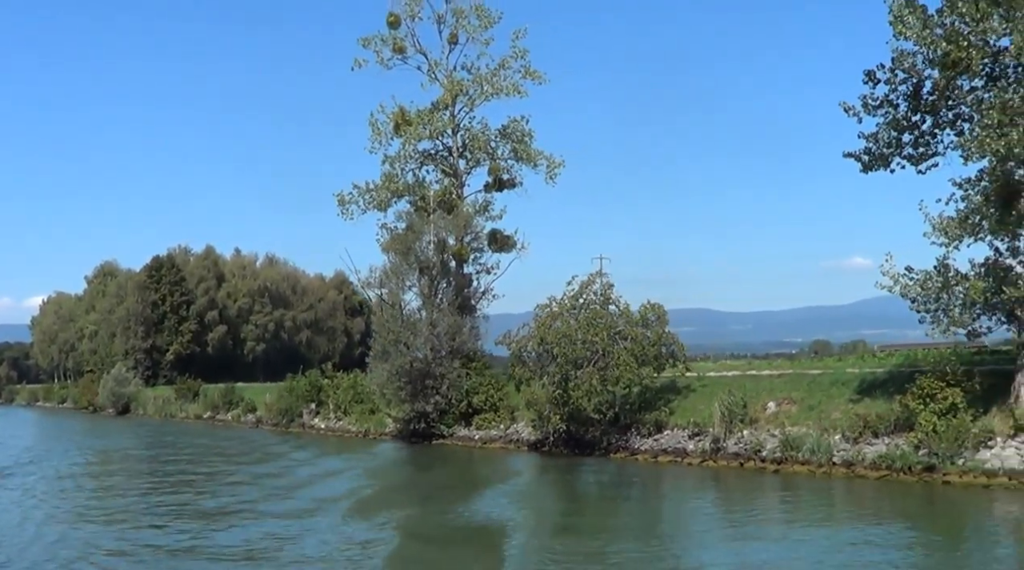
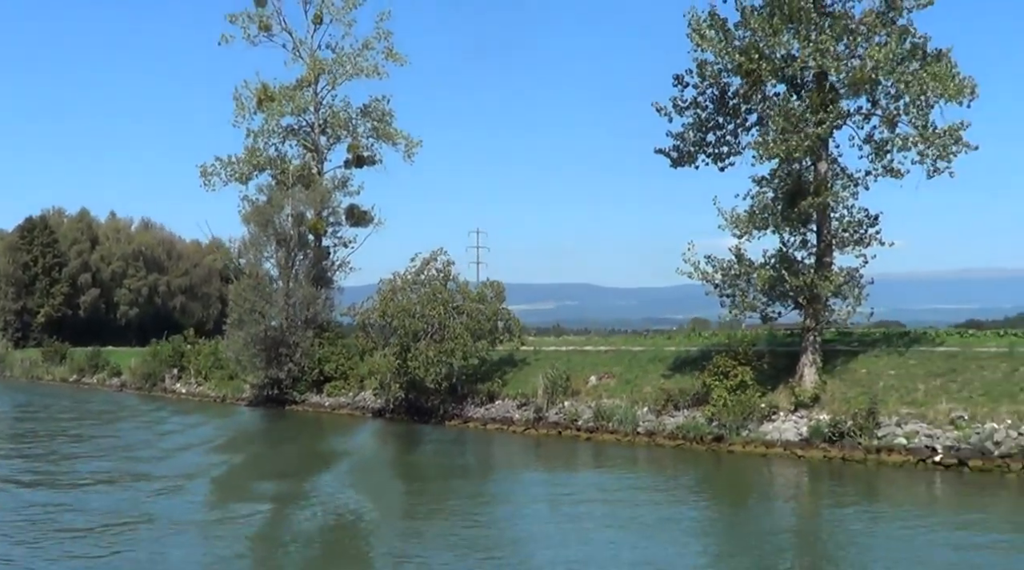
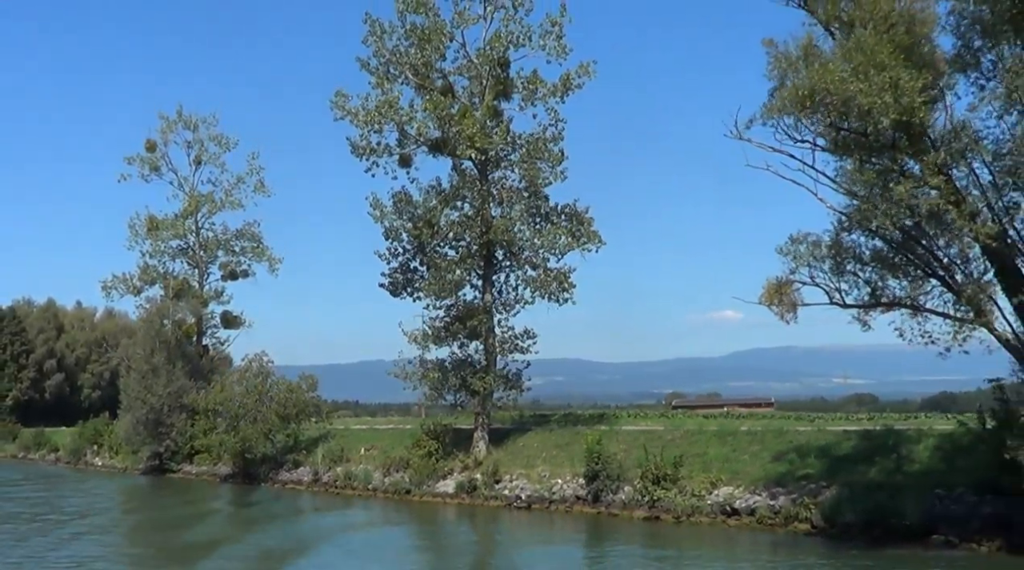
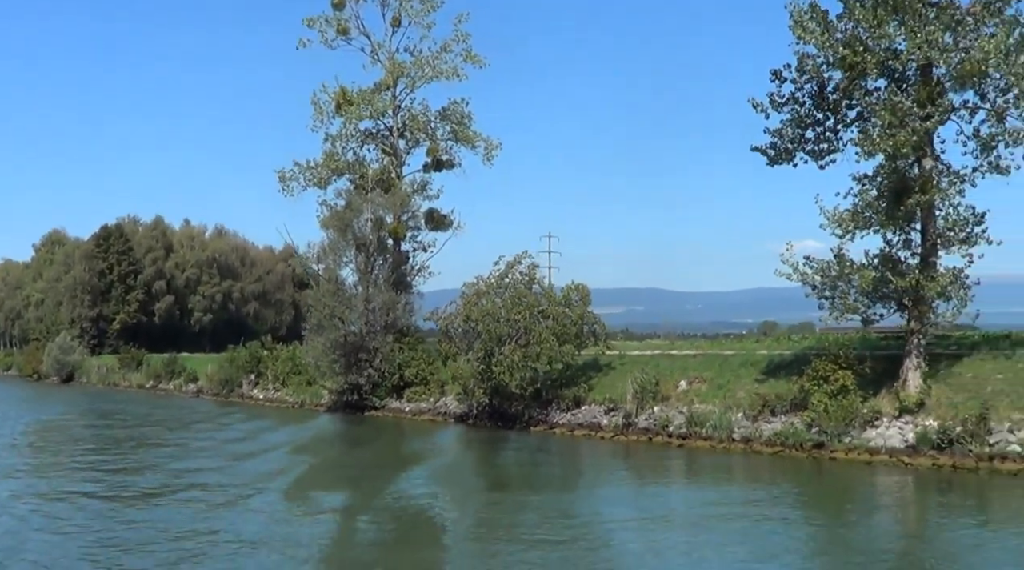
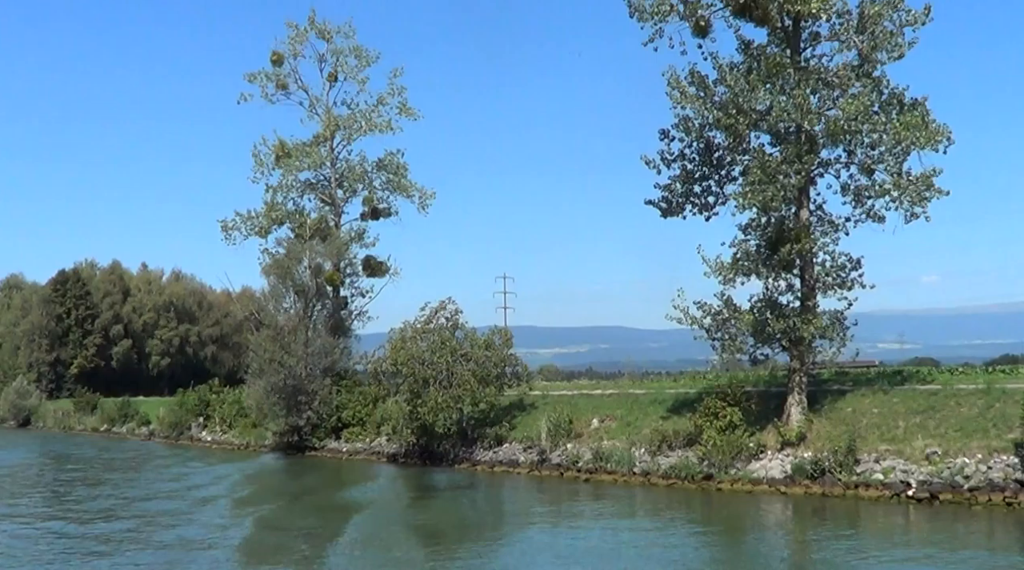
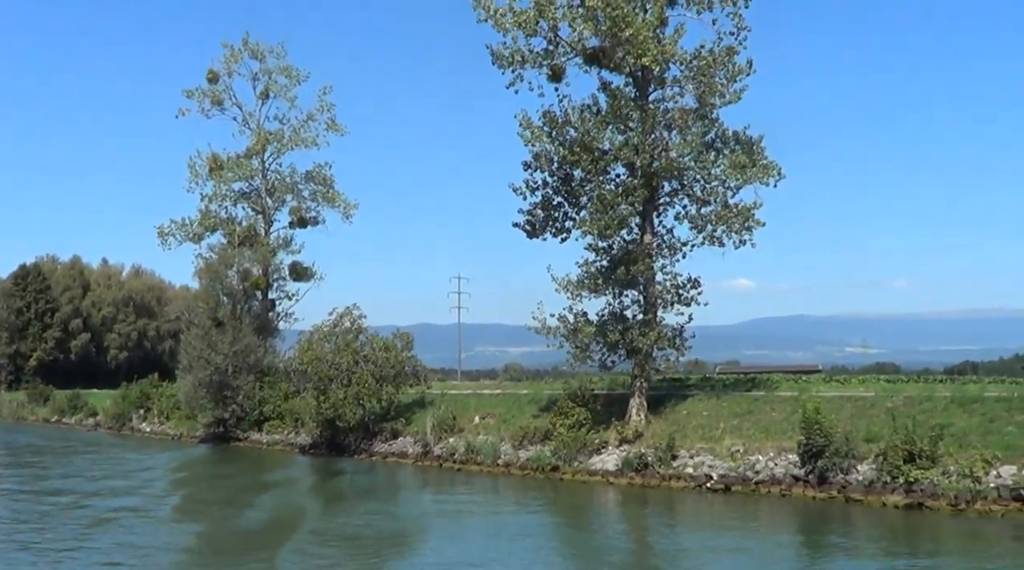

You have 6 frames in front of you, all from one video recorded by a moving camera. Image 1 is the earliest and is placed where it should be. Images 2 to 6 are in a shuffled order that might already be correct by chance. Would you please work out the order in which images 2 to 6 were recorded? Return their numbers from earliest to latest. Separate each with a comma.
4, 2, 5, 6, 3
